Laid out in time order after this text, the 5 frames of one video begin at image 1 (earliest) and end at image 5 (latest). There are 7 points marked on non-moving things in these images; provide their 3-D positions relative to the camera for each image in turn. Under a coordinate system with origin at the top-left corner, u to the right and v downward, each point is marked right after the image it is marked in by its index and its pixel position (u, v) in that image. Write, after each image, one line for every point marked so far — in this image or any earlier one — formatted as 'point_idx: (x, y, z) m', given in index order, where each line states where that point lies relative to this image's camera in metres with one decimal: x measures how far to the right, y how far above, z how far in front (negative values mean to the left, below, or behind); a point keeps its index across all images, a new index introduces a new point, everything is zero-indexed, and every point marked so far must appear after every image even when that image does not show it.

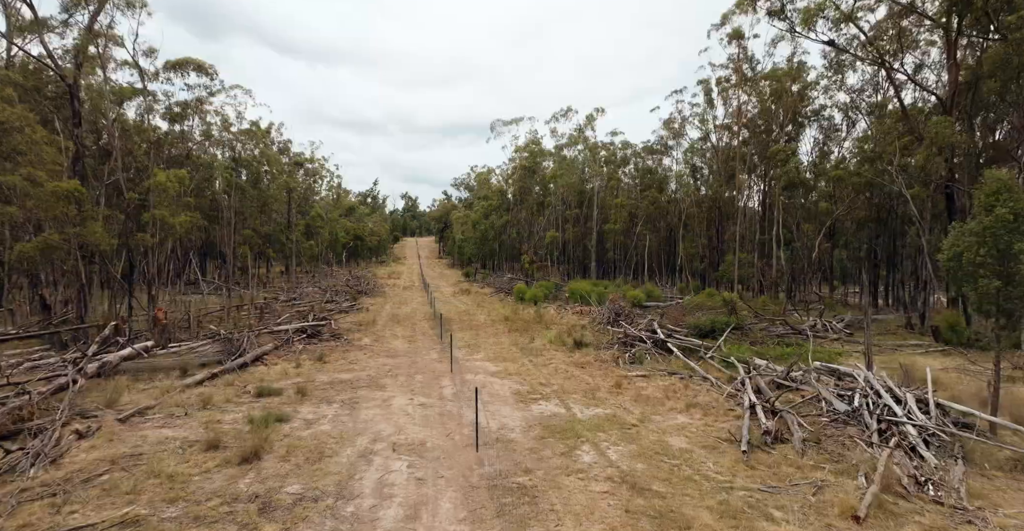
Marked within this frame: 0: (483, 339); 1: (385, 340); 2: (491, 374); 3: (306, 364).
0: (-1.0, -2.5, +16.8) m
1: (-4.2, -2.4, +16.3) m
2: (-0.5, -2.6, +11.8) m
3: (-4.9, -2.4, +11.9) m
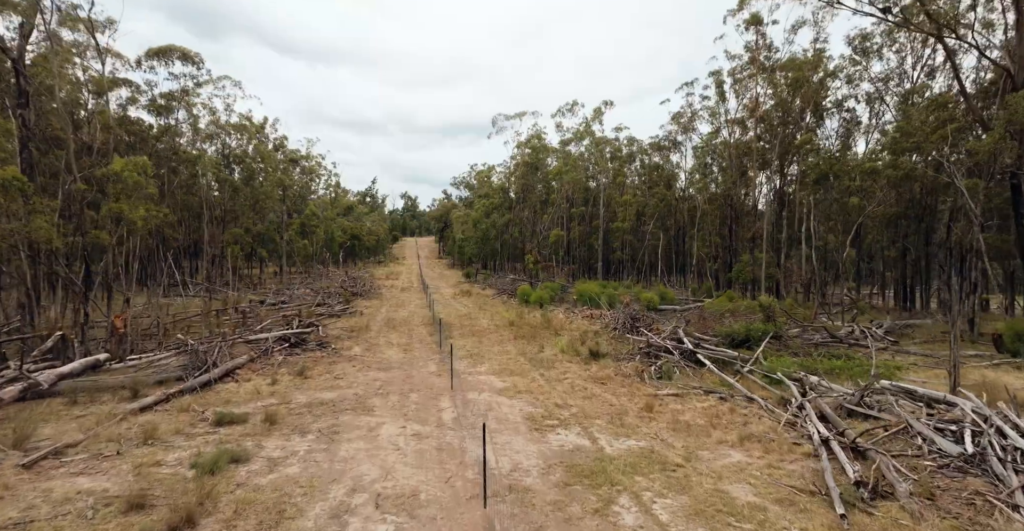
0: (-0.8, -2.5, +15.2) m
1: (-4.0, -2.5, +14.7) m
2: (-0.3, -2.6, +10.2) m
3: (-4.7, -2.4, +10.4) m
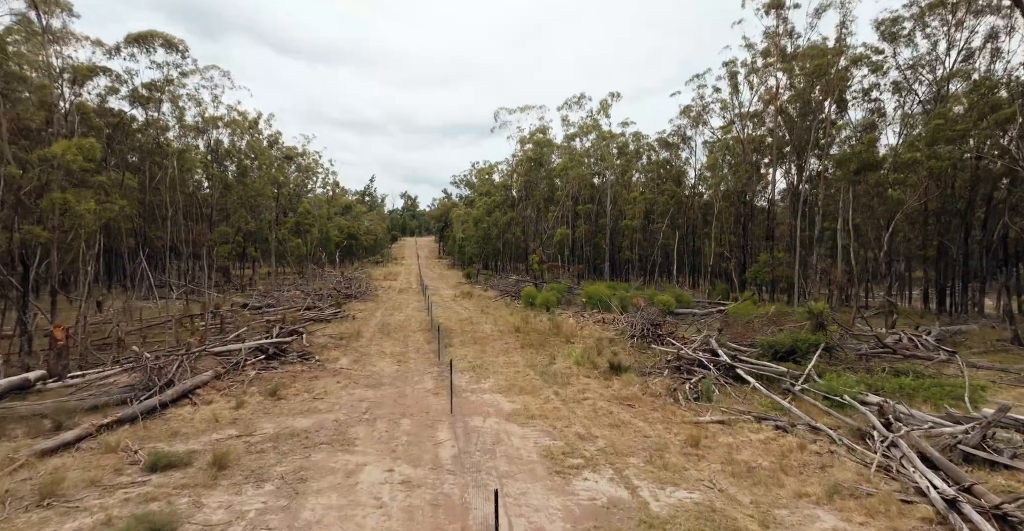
0: (-0.6, -2.5, +13.6) m
1: (-3.8, -2.5, +13.1) m
2: (-0.1, -2.6, +8.6) m
3: (-4.5, -2.4, +8.7) m
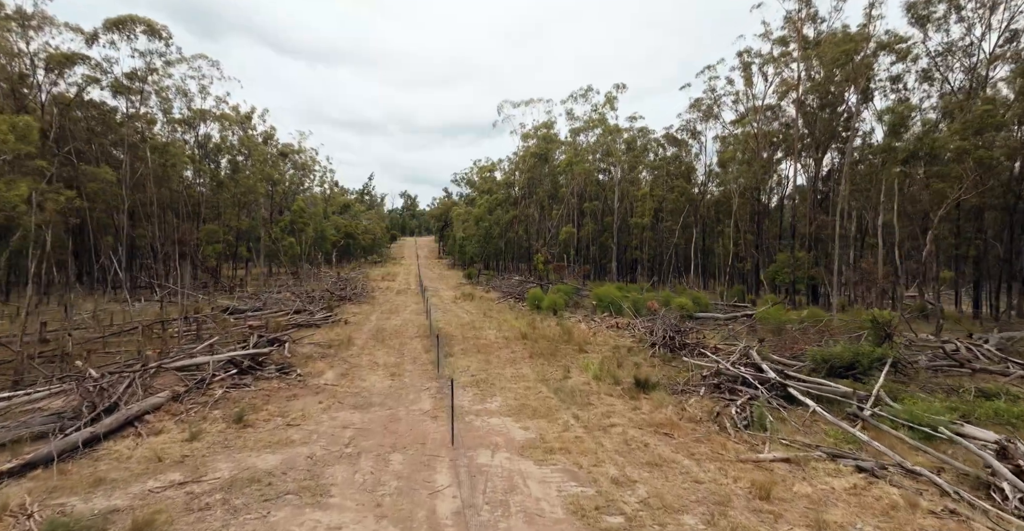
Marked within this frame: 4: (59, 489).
0: (-0.4, -2.5, +12.1) m
1: (-3.6, -2.5, +11.5) m
2: (+0.1, -2.6, +7.0) m
3: (-4.3, -2.4, +7.2) m
4: (-4.7, -2.3, +5.2) m
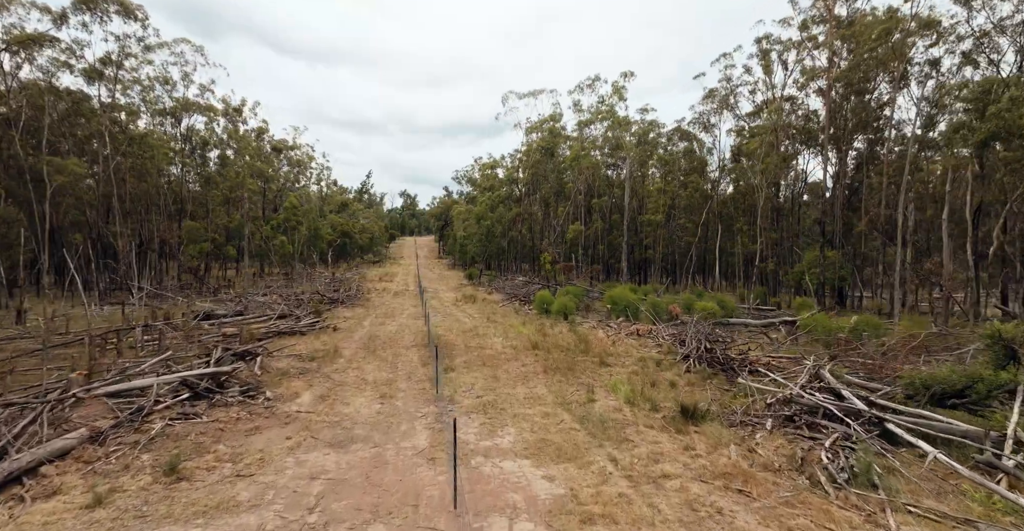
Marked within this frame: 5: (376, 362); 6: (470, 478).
0: (-0.2, -2.5, +10.2) m
1: (-3.3, -2.5, +9.6) m
2: (+0.3, -2.6, +5.1) m
3: (-4.1, -2.4, +5.3) m
4: (-4.5, -2.3, +3.3) m
5: (-3.4, -2.4, +12.4) m
6: (-0.5, -2.6, +6.2) m
